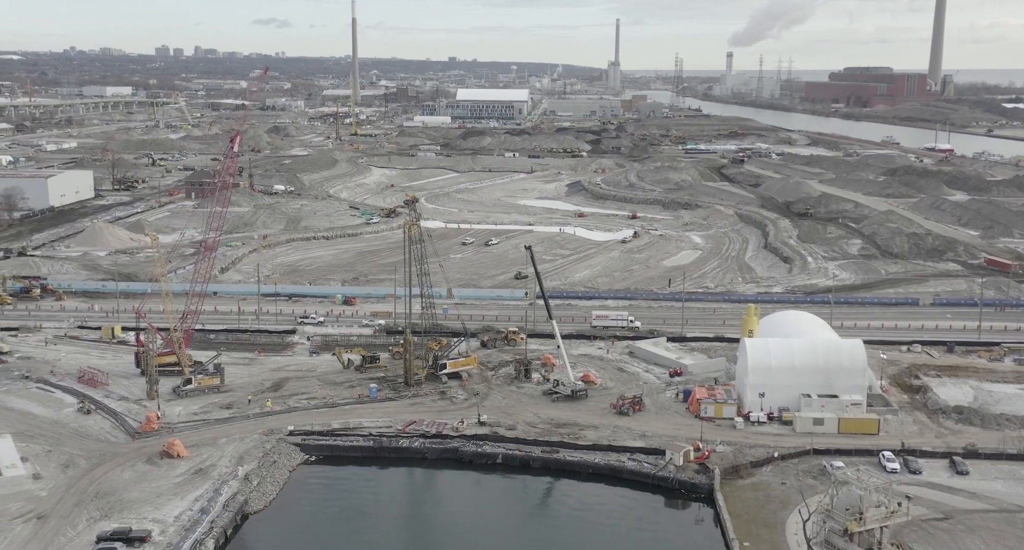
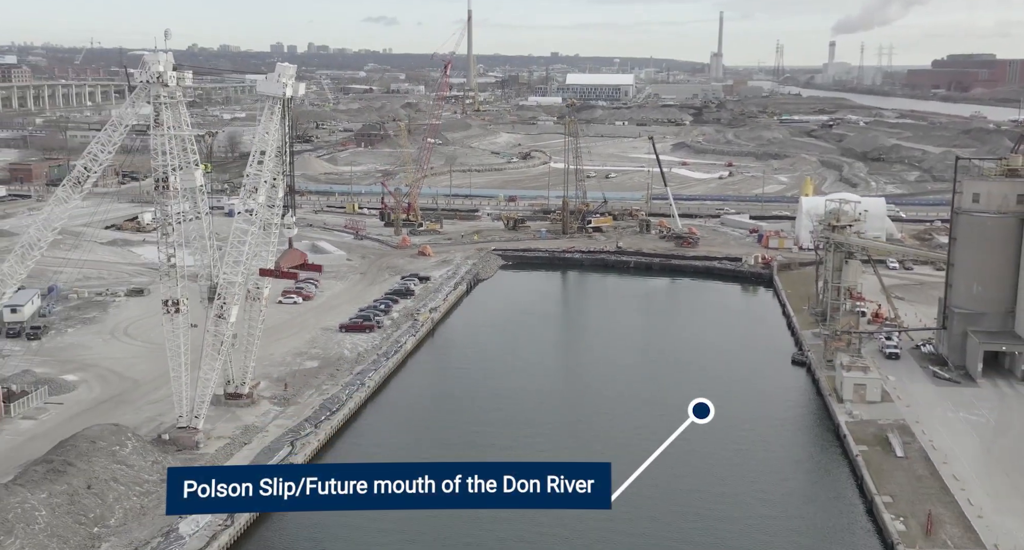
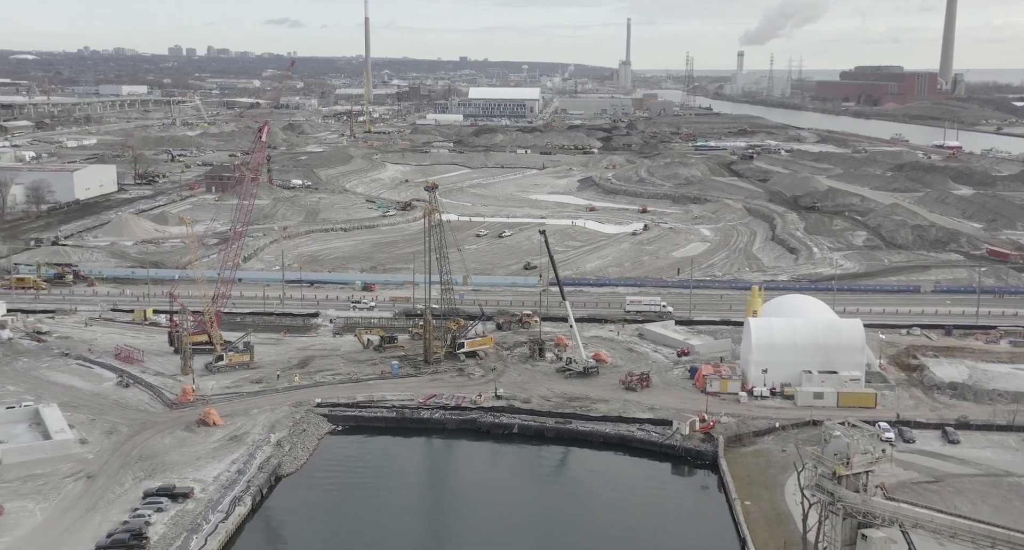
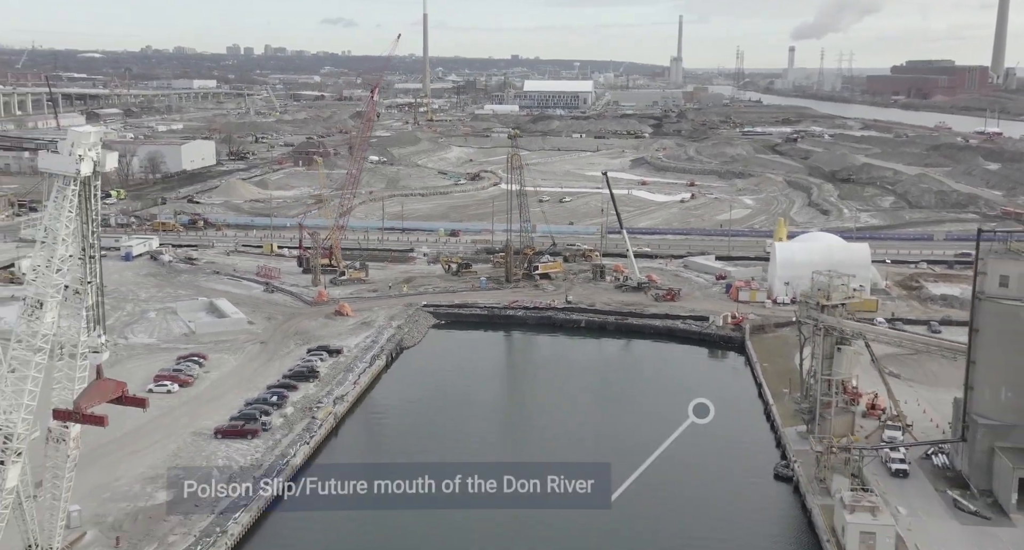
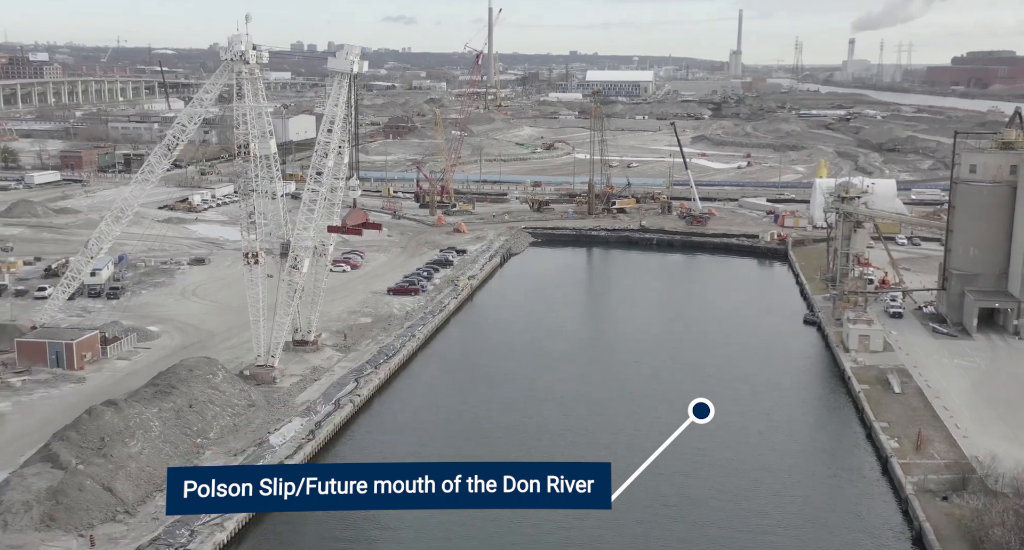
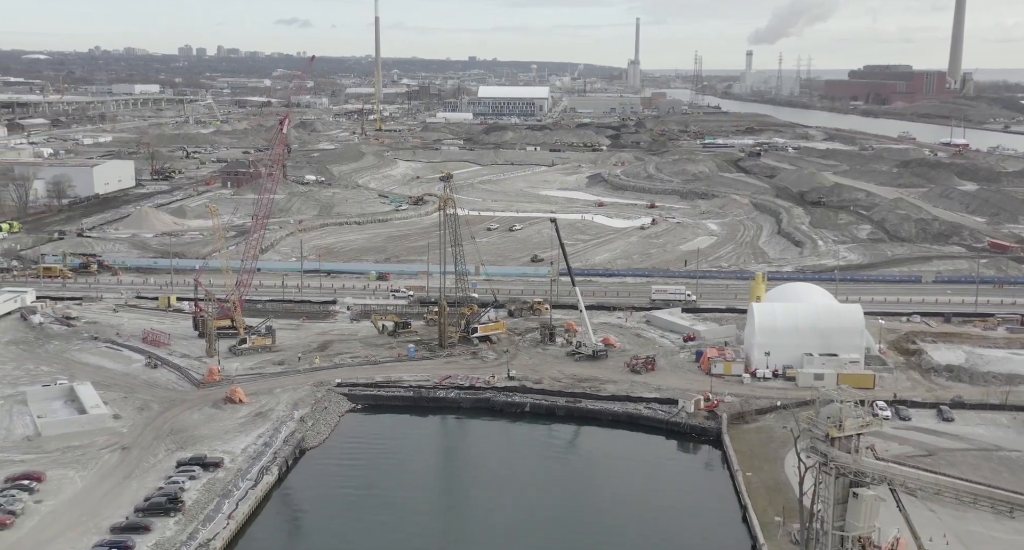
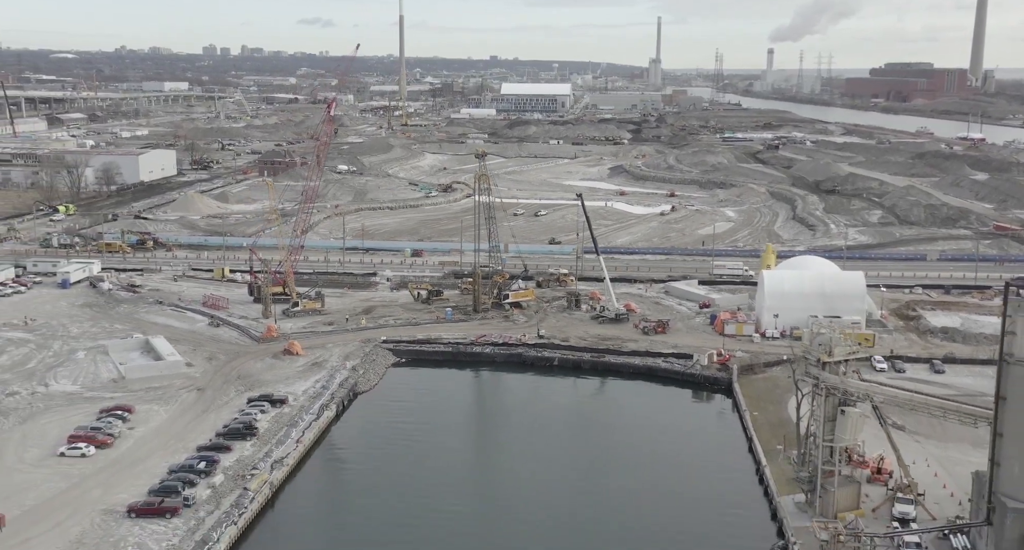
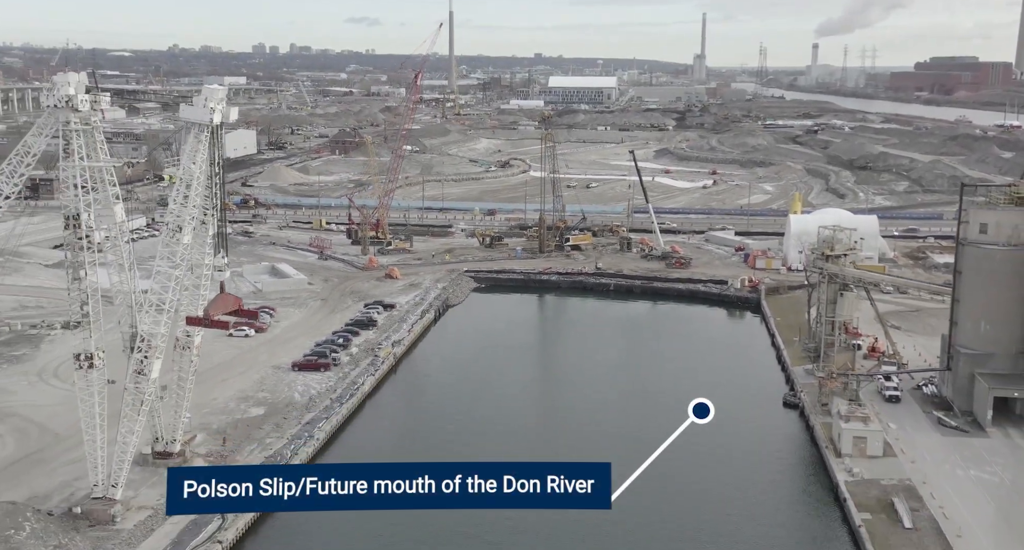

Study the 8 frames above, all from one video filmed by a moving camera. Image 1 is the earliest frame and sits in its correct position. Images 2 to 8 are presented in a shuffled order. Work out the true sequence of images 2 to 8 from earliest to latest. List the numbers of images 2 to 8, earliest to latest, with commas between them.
3, 6, 7, 4, 8, 2, 5
